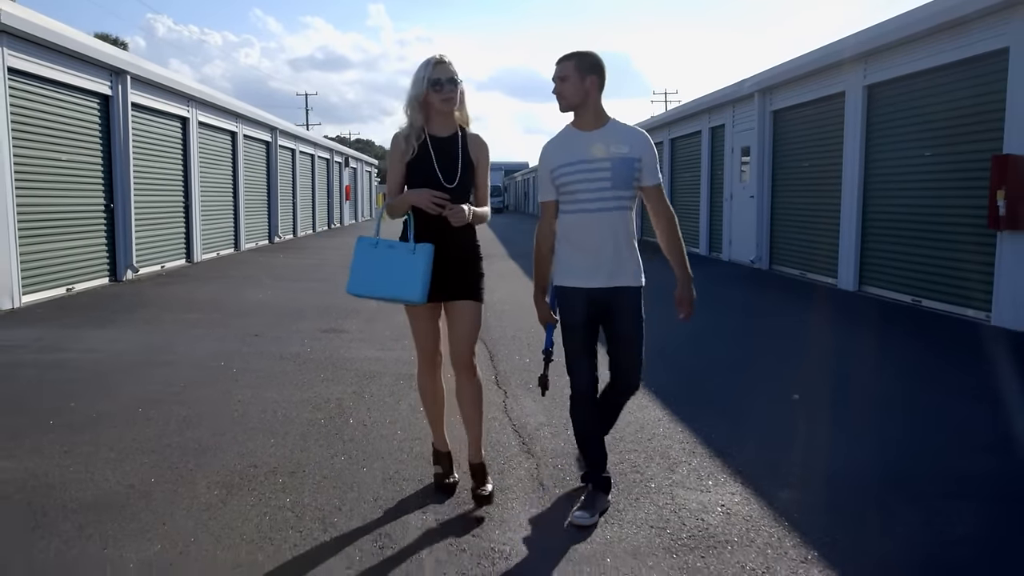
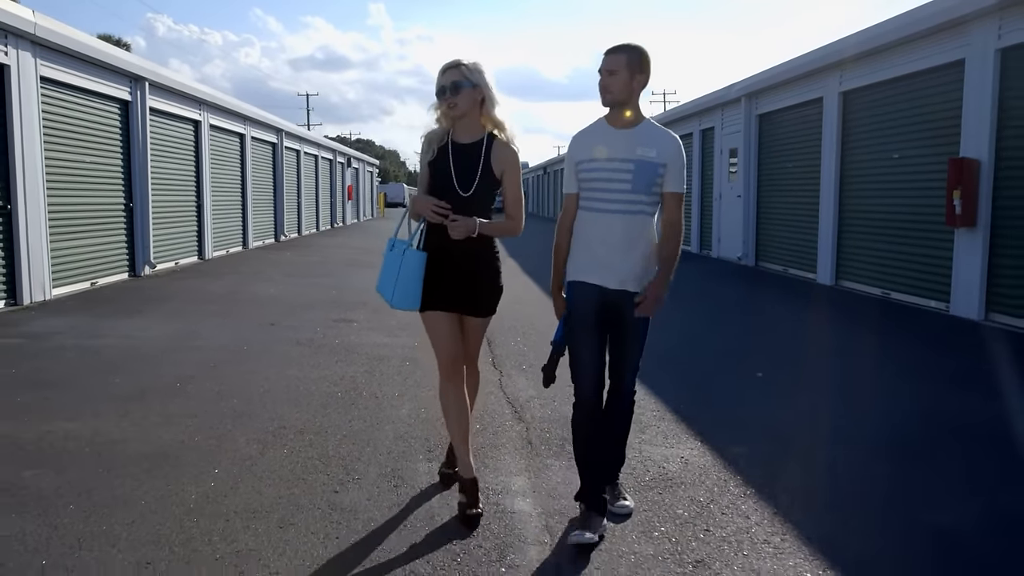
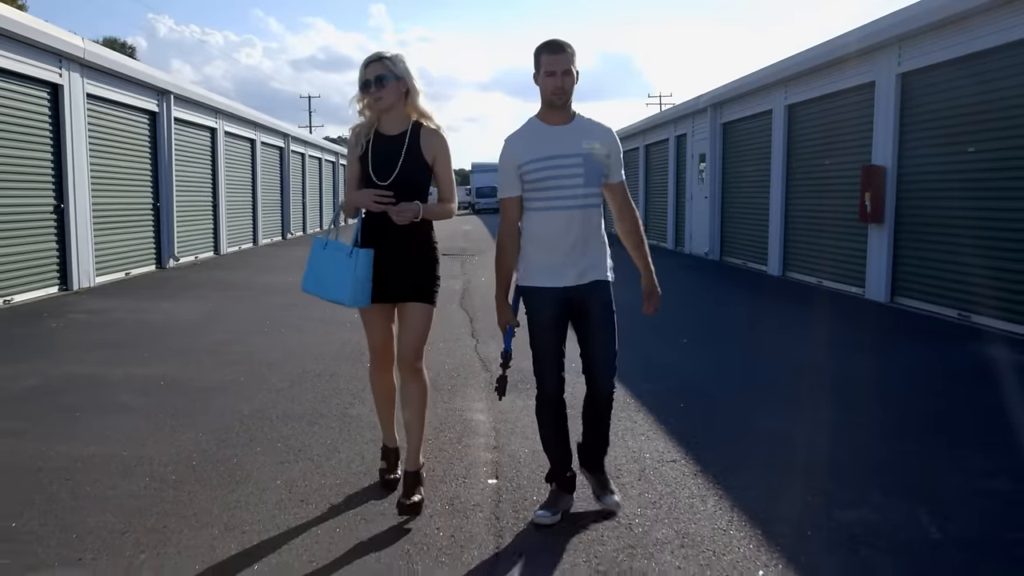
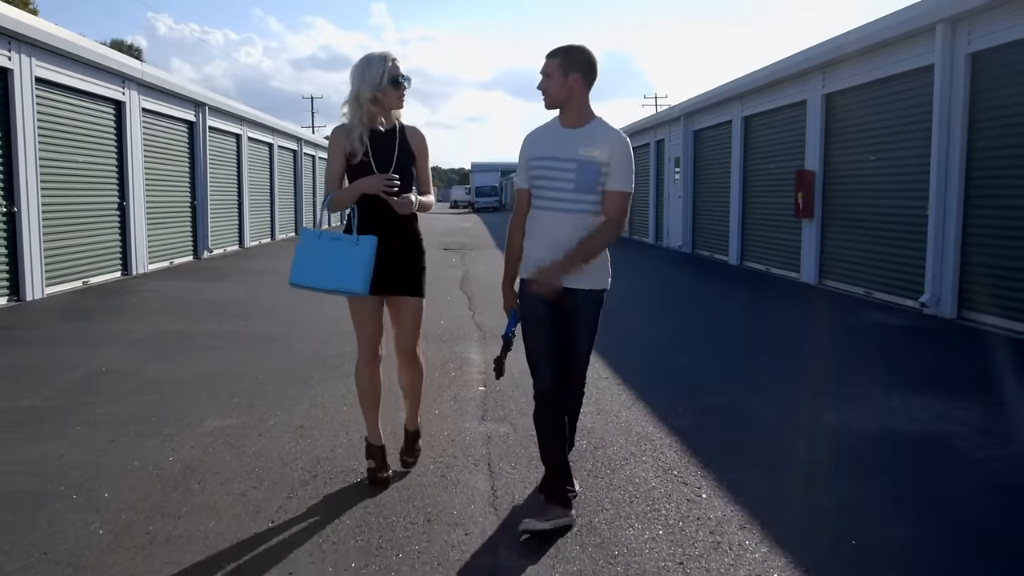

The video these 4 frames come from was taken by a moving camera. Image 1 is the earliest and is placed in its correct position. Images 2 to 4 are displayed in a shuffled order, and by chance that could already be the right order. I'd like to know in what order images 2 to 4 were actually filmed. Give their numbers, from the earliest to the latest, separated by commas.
2, 3, 4
